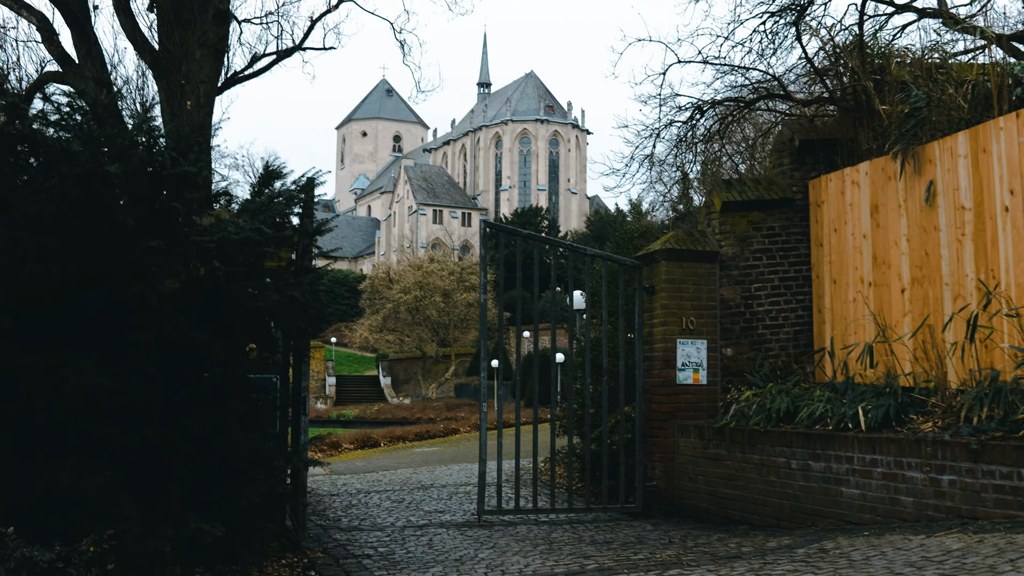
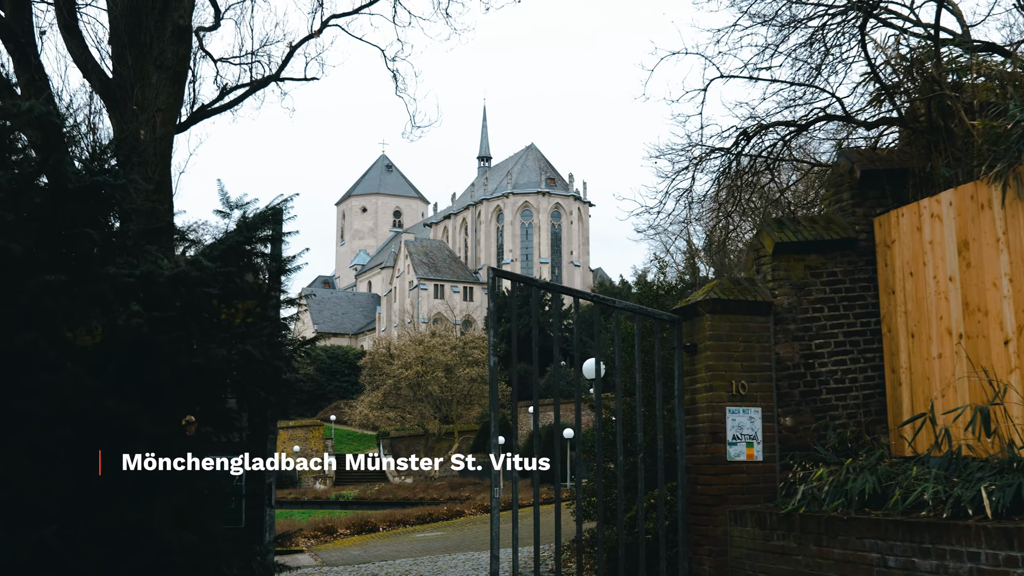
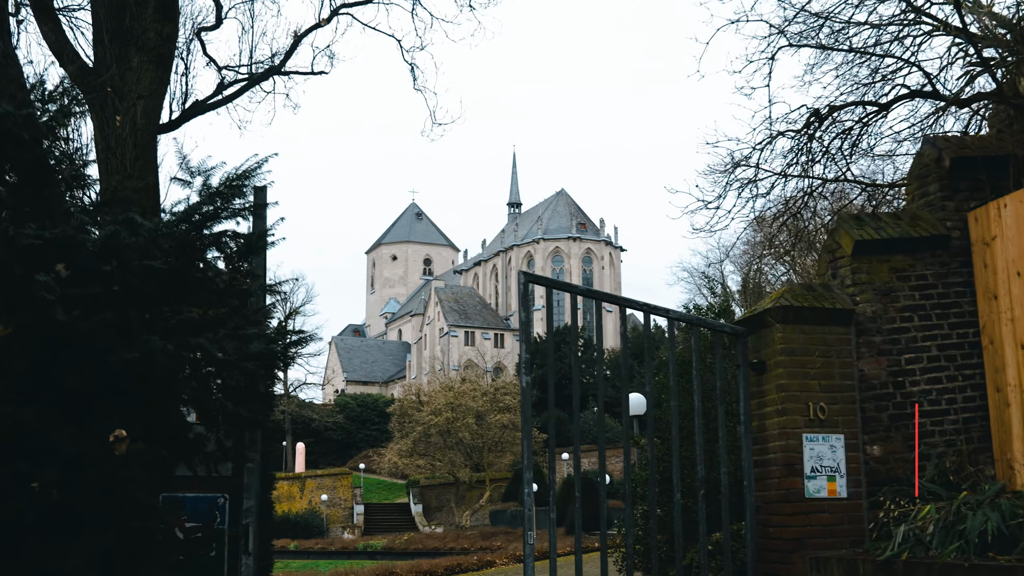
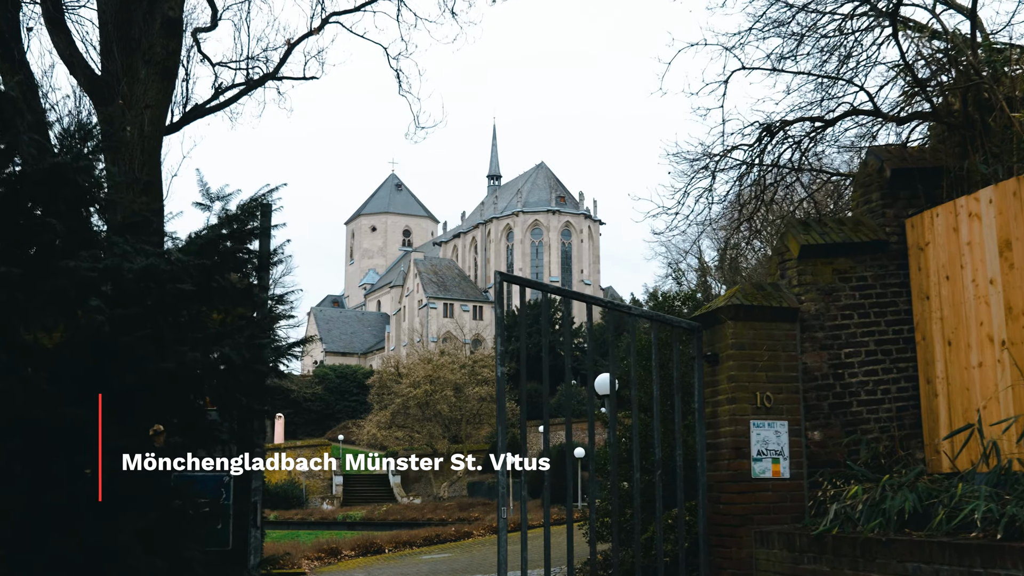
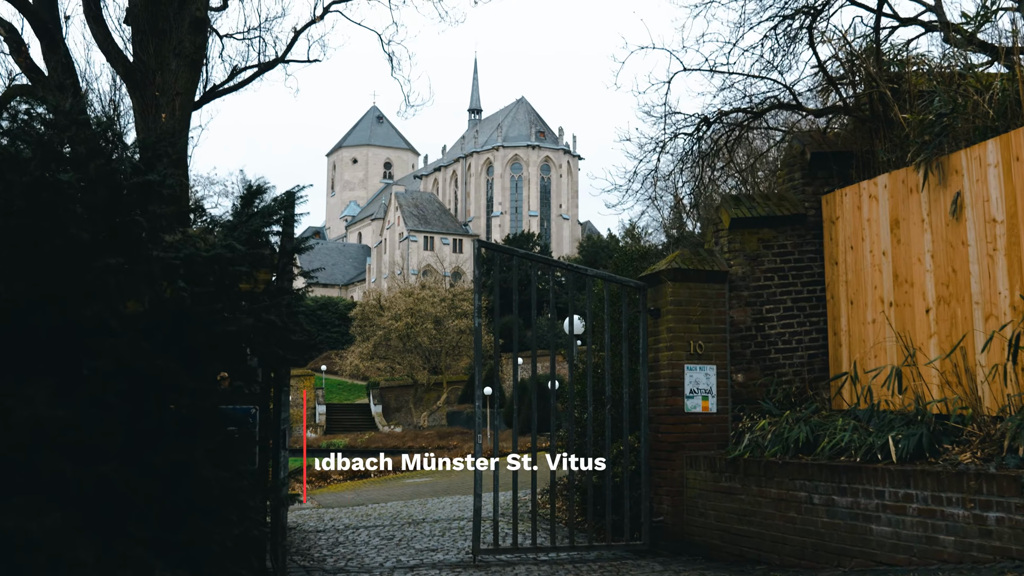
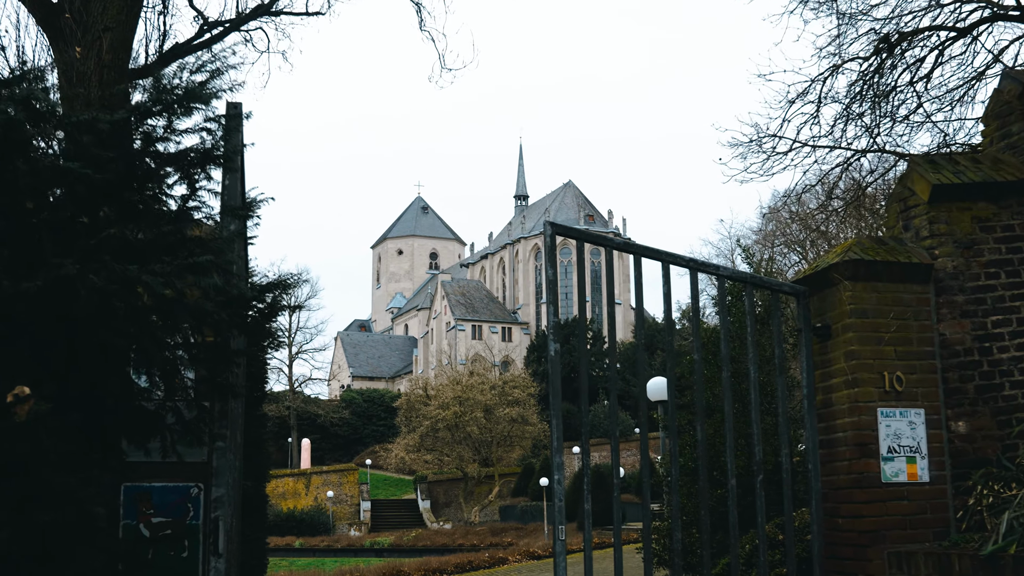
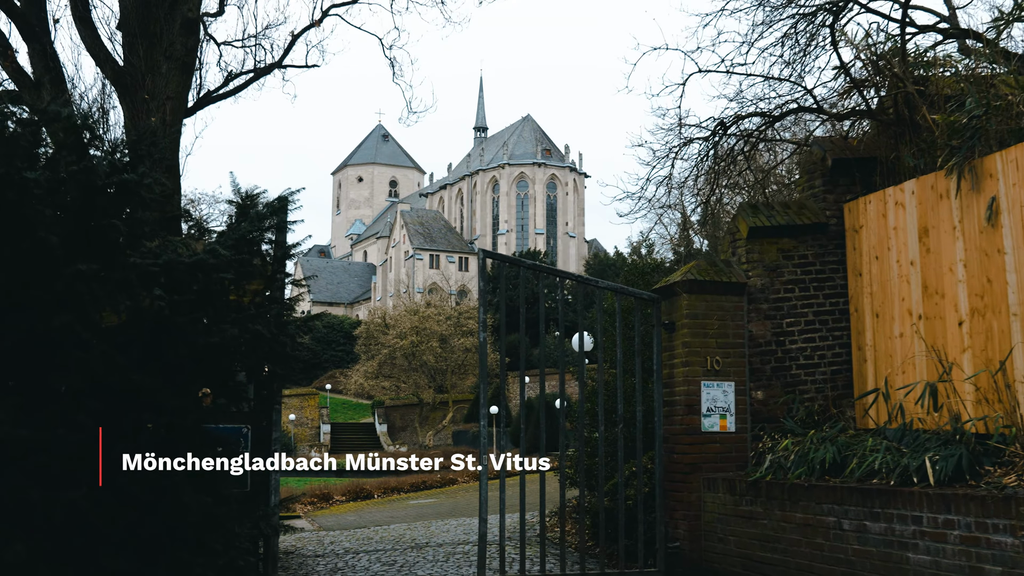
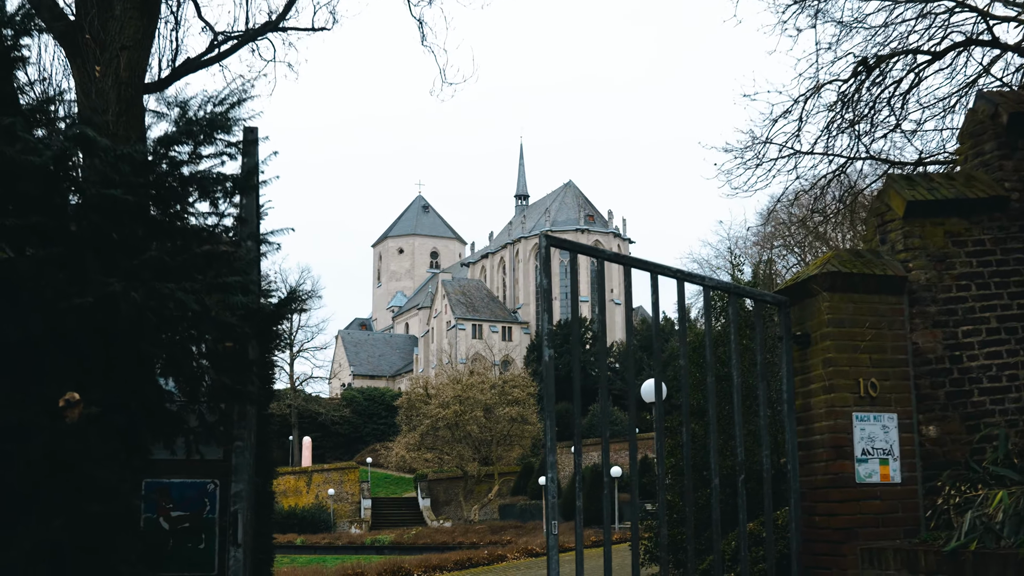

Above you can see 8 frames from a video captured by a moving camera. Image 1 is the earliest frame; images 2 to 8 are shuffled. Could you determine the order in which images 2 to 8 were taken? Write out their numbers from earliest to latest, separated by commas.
5, 7, 2, 4, 3, 8, 6
